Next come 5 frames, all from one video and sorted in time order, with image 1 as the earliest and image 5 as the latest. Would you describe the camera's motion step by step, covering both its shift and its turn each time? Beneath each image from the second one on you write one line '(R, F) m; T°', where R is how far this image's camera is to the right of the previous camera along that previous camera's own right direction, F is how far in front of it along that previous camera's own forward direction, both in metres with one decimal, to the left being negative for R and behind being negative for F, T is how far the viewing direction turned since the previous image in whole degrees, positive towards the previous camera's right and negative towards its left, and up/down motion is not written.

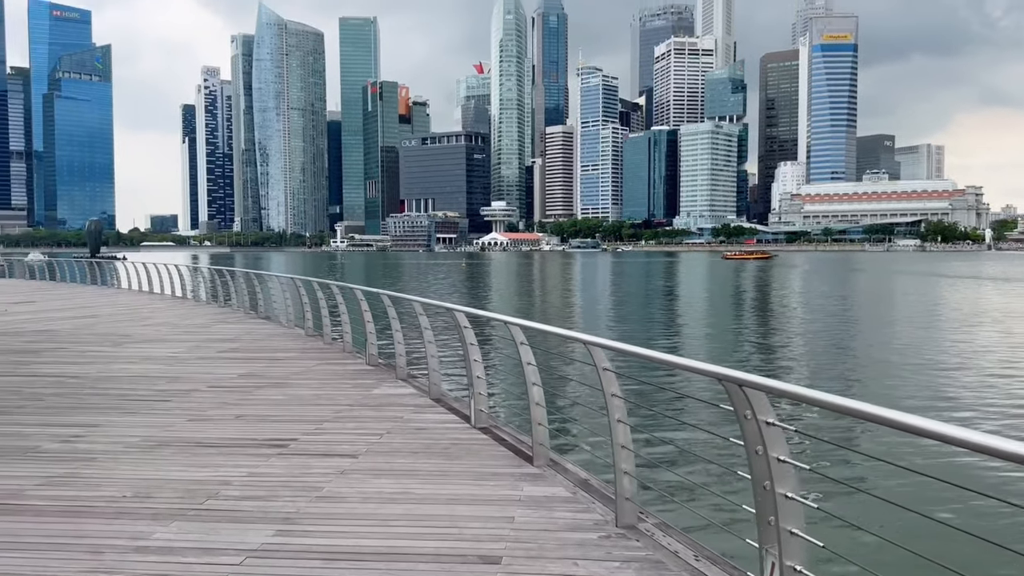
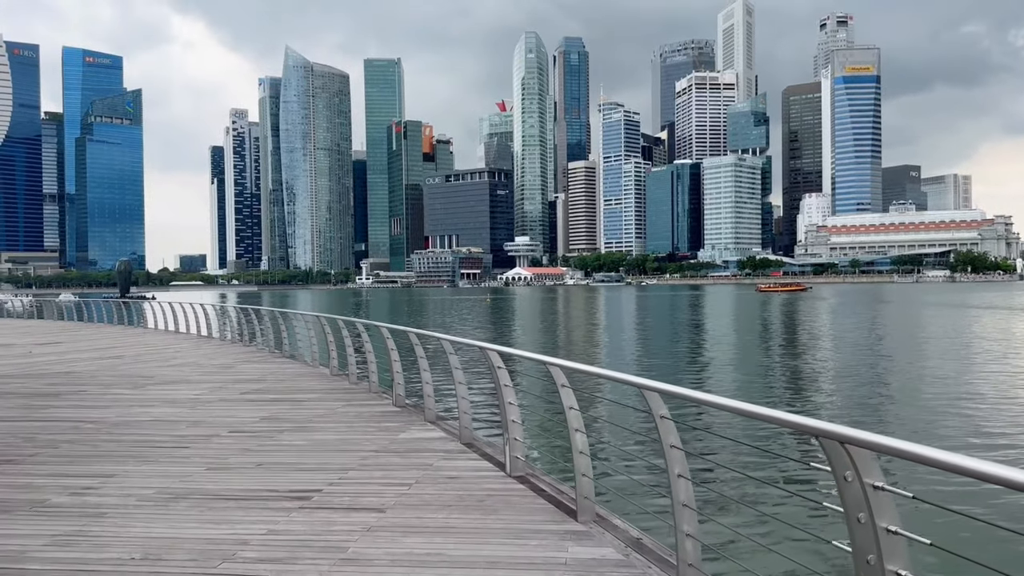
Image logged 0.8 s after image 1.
(-0.1, +0.4) m; -2°
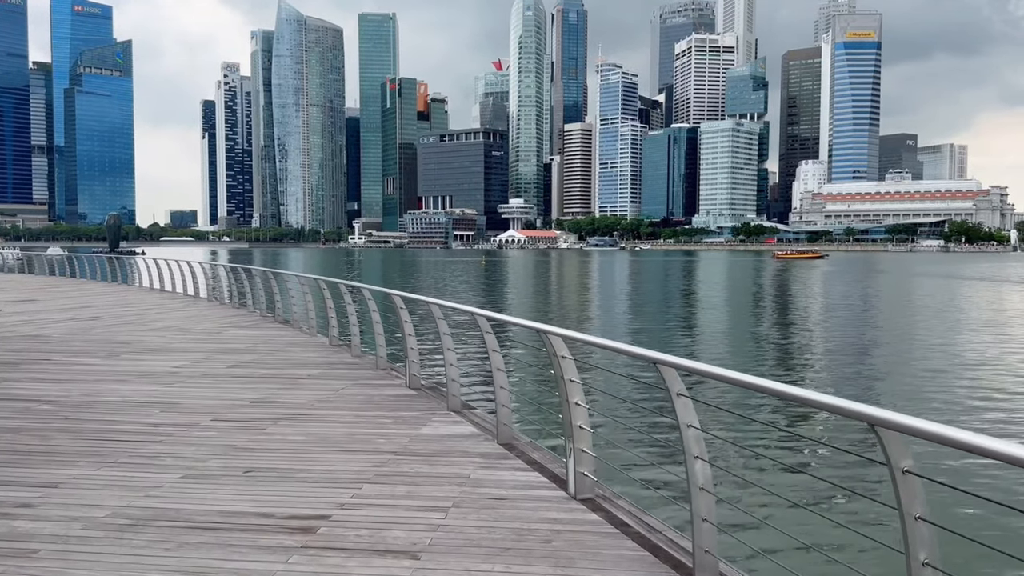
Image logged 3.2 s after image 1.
(-0.5, +1.4) m; +1°
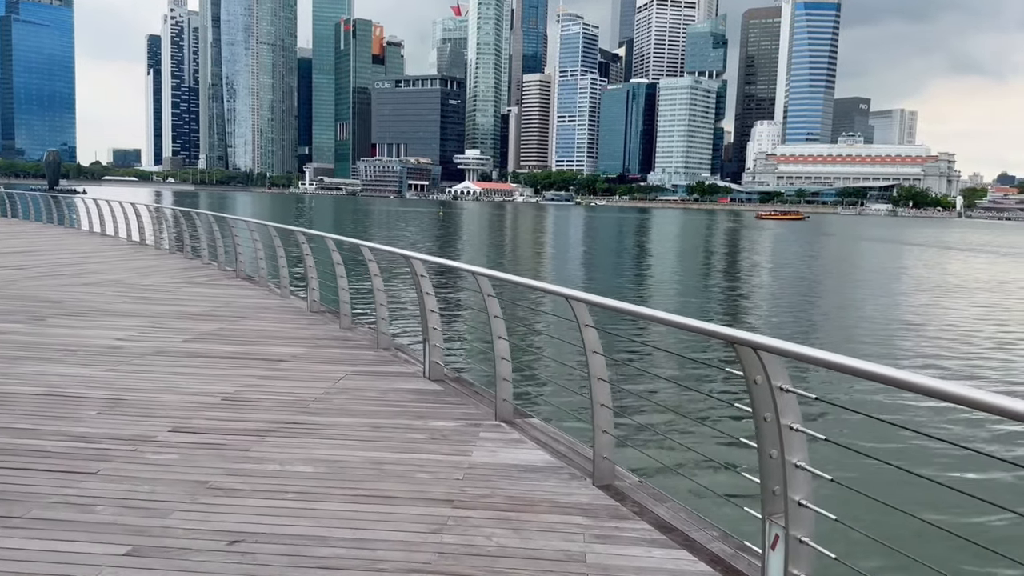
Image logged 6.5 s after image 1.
(-0.8, +1.9) m; +4°
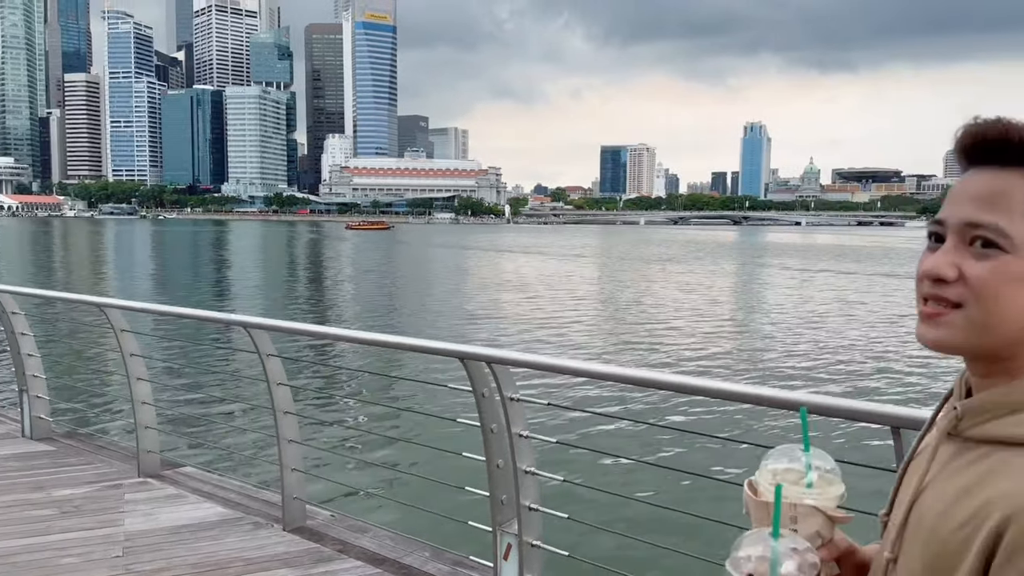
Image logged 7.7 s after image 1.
(-0.4, +0.3) m; +30°
